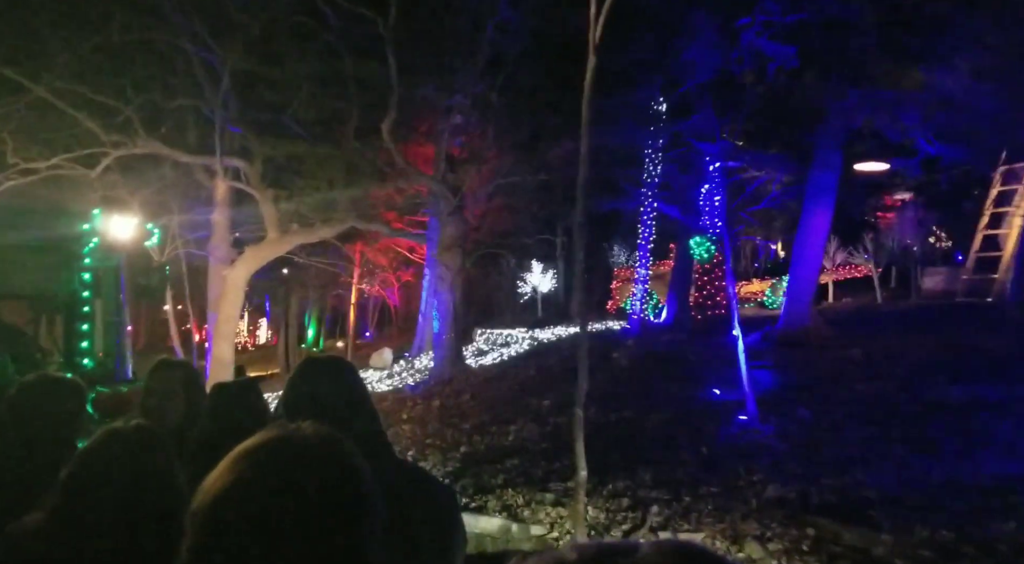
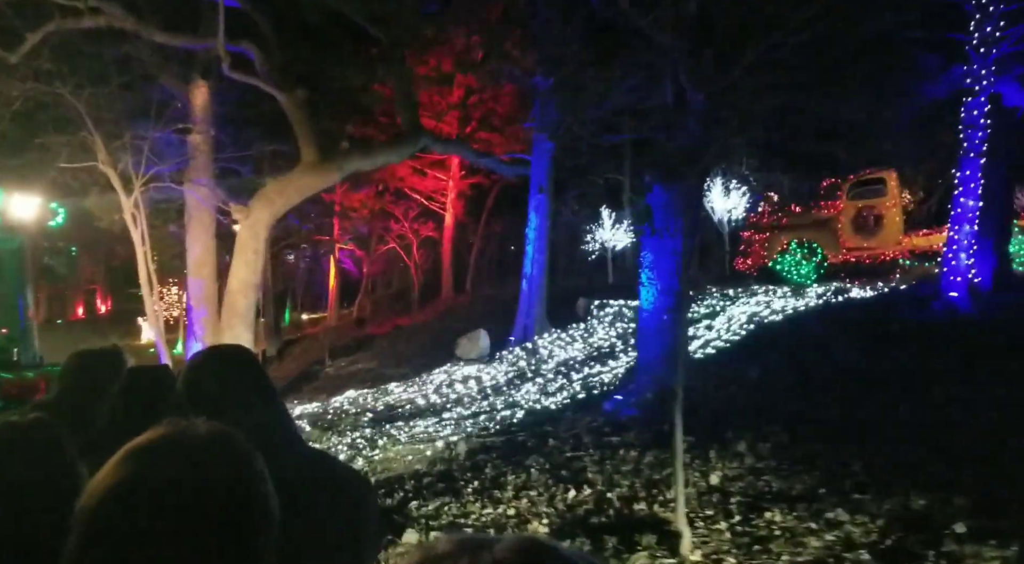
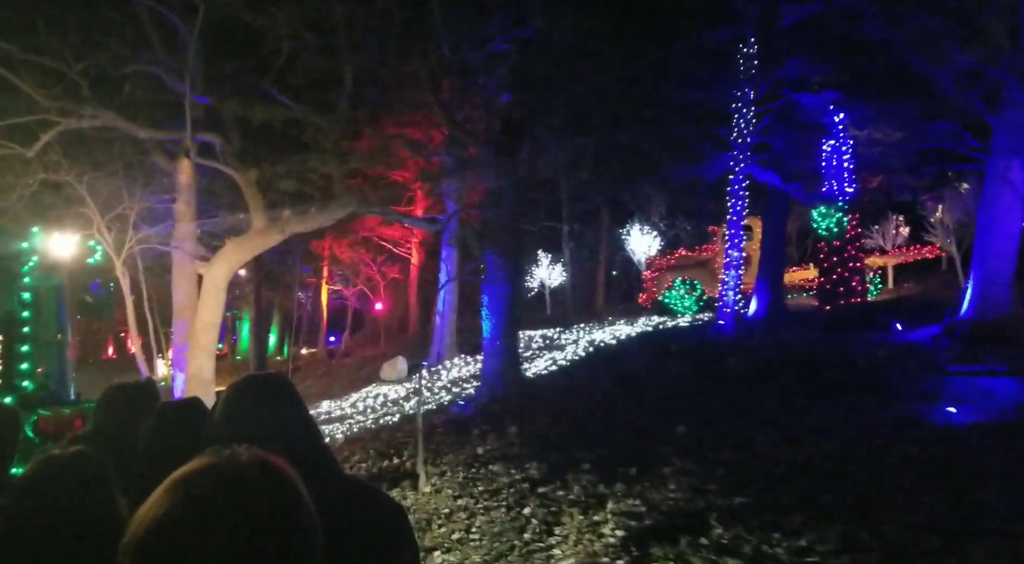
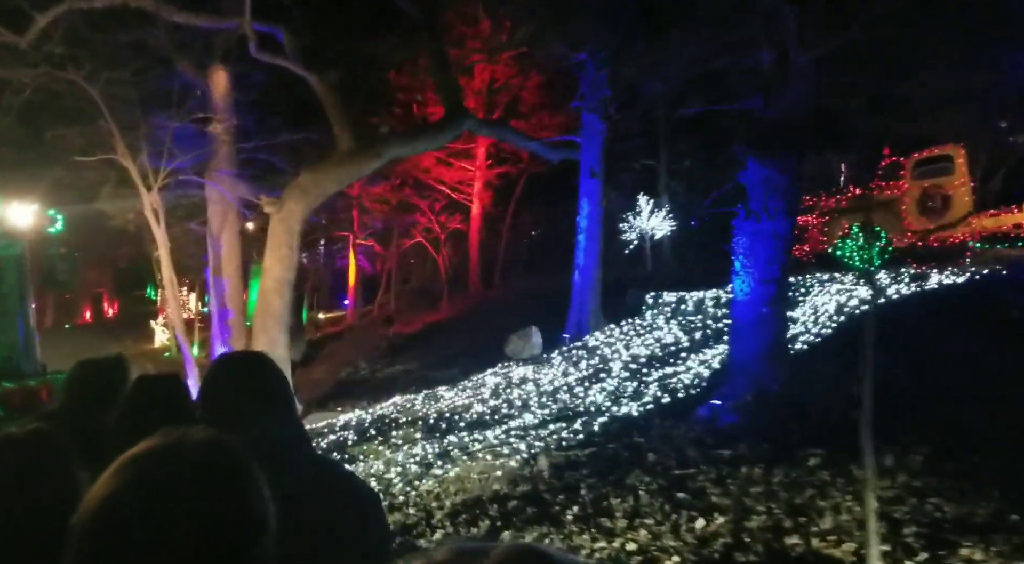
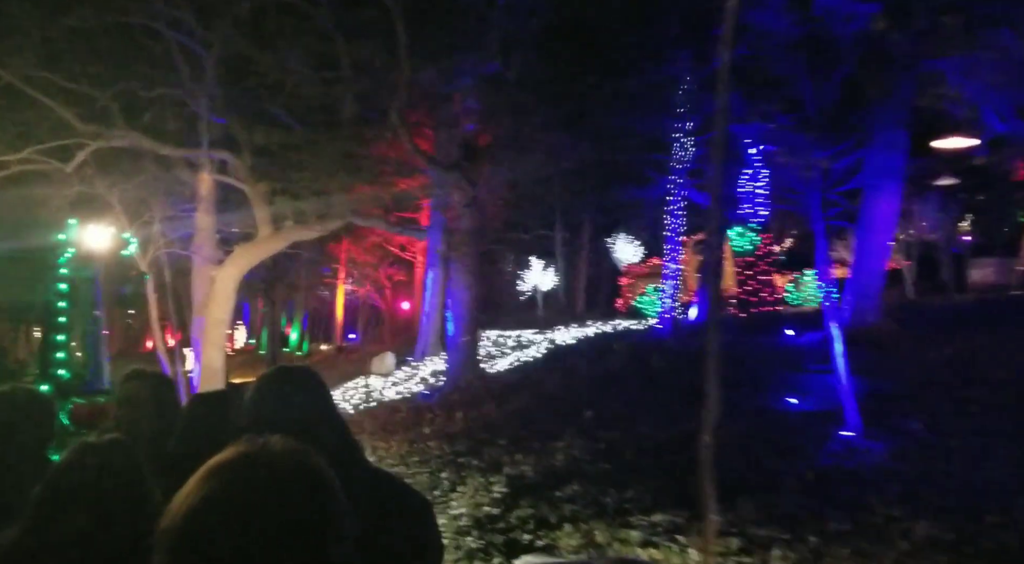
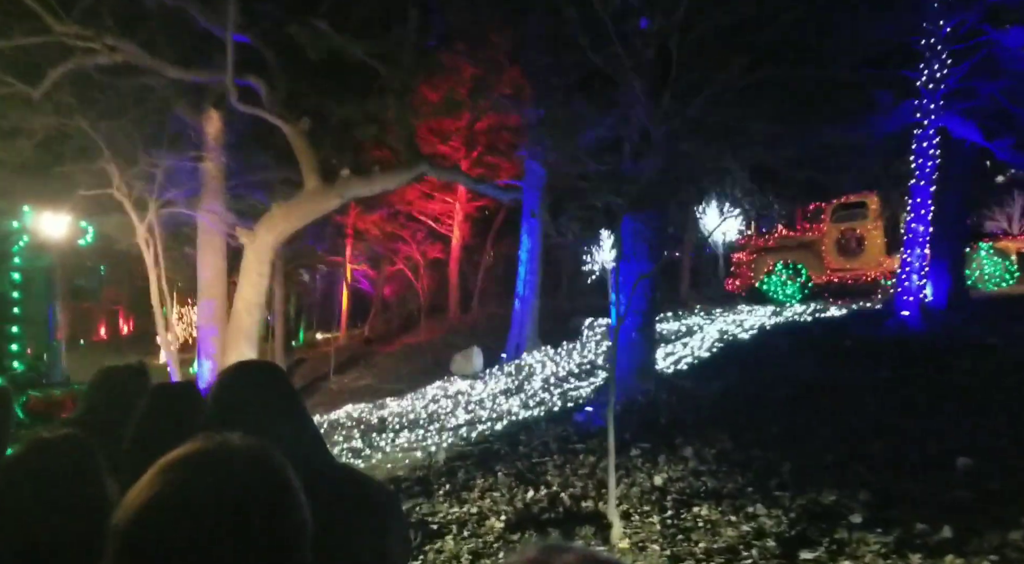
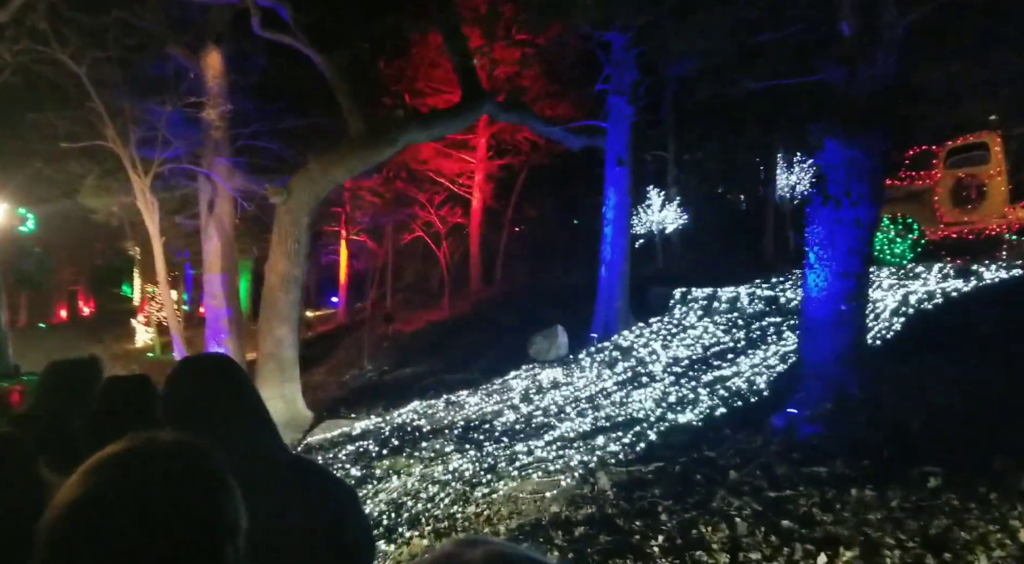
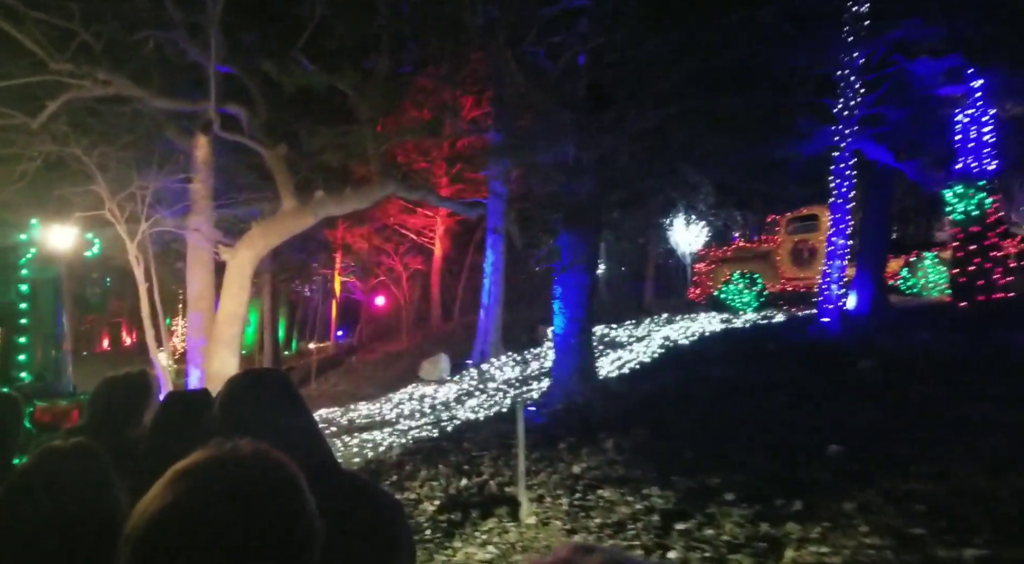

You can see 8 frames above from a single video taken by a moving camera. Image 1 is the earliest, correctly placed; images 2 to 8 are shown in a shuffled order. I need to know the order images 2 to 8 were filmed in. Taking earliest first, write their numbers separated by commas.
5, 3, 8, 6, 2, 4, 7
